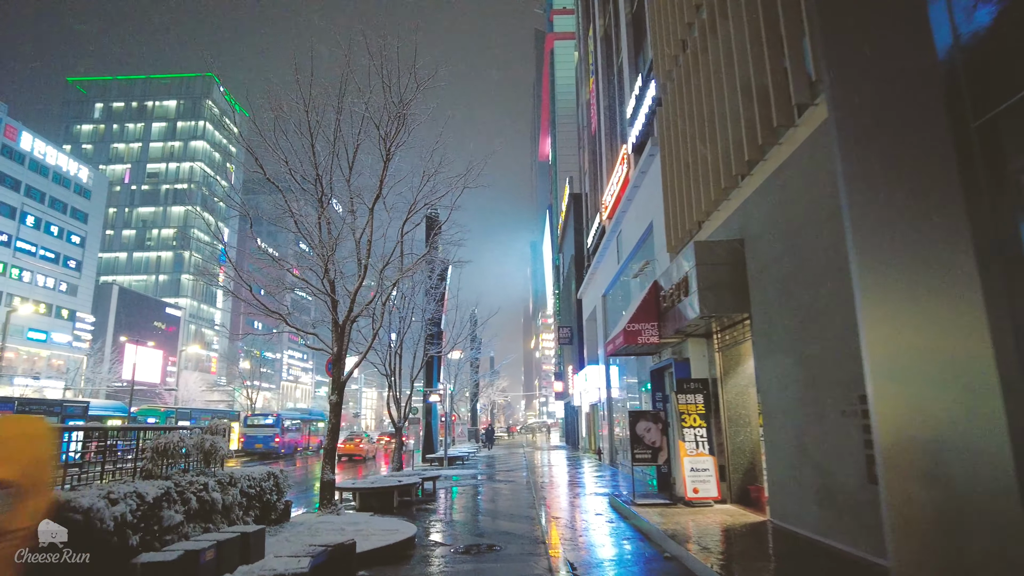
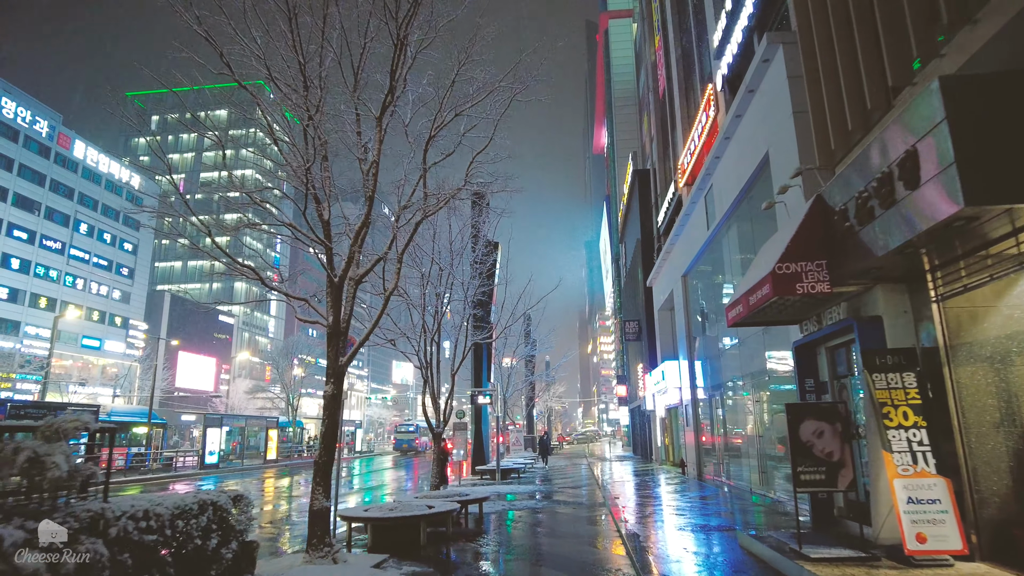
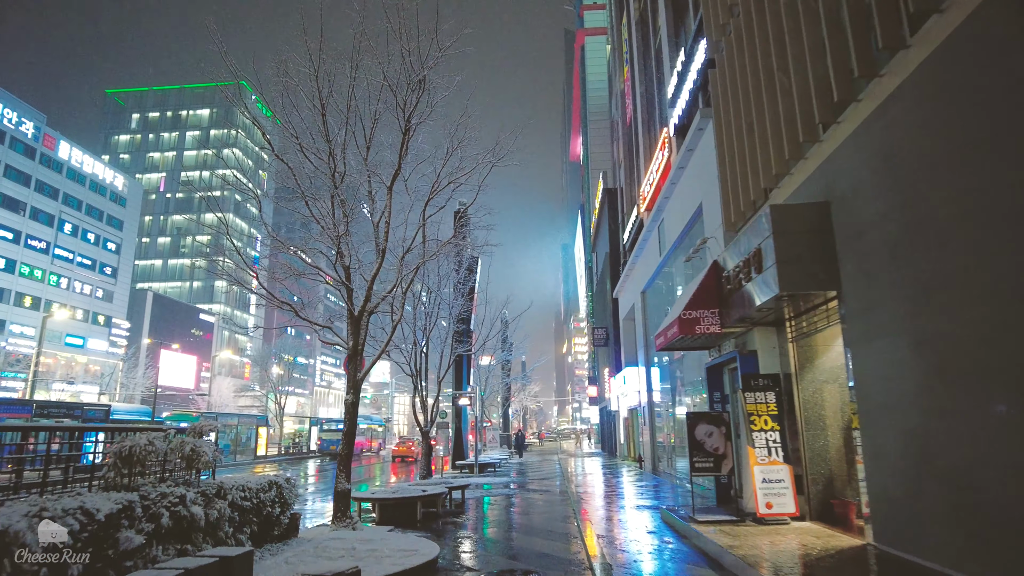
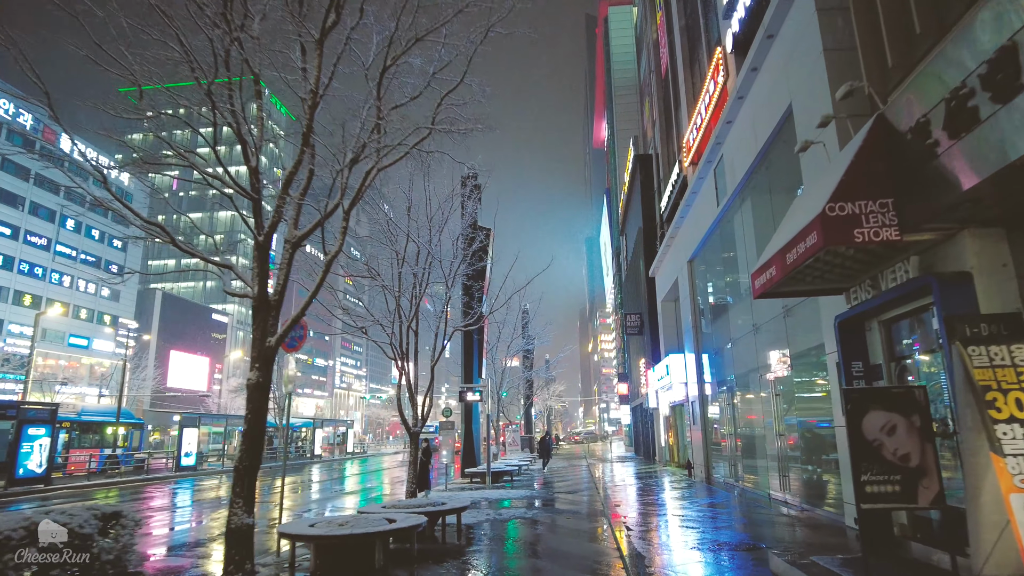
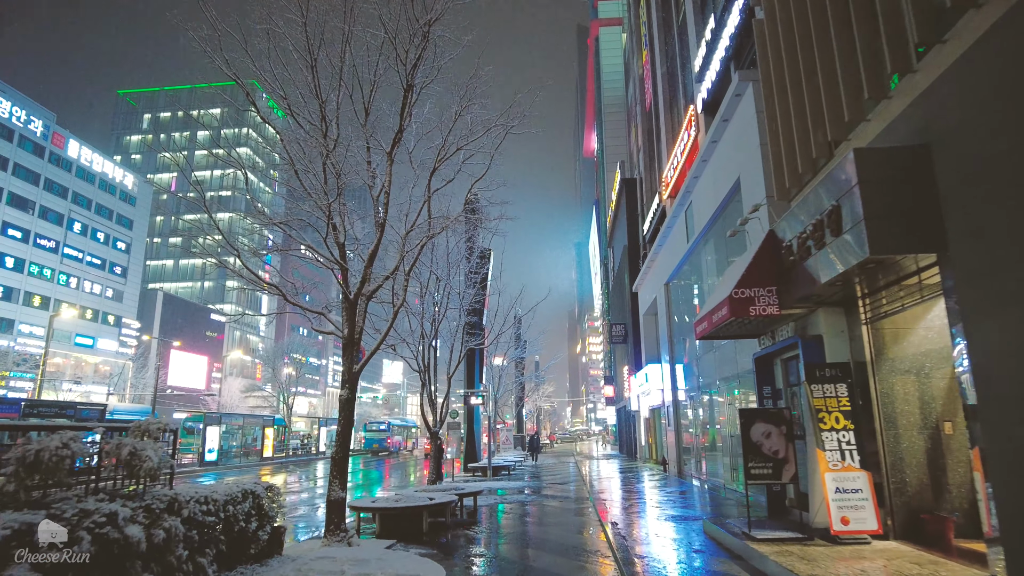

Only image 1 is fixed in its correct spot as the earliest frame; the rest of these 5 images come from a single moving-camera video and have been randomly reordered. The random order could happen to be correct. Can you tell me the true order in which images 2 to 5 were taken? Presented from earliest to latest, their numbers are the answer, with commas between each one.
3, 5, 2, 4
